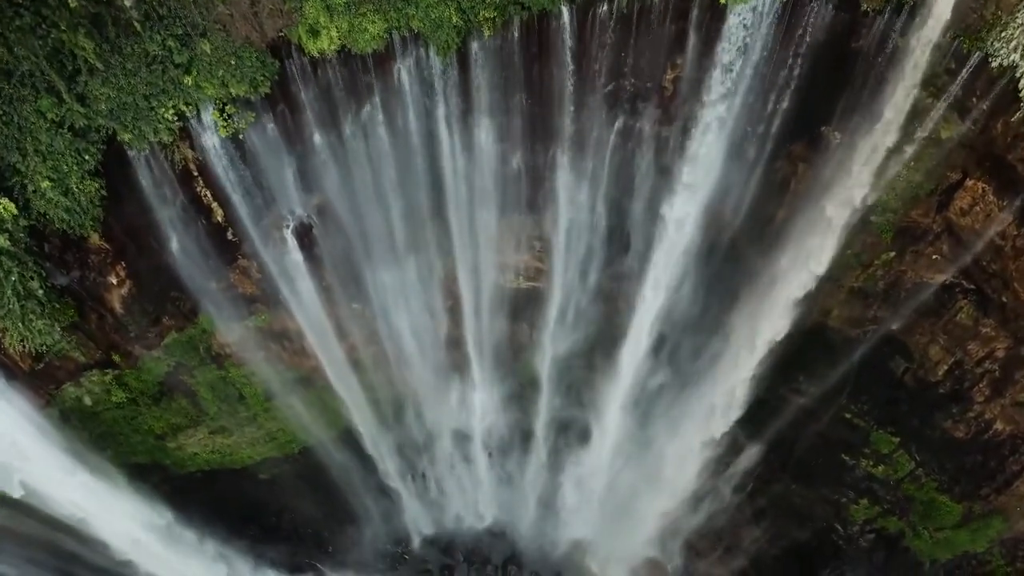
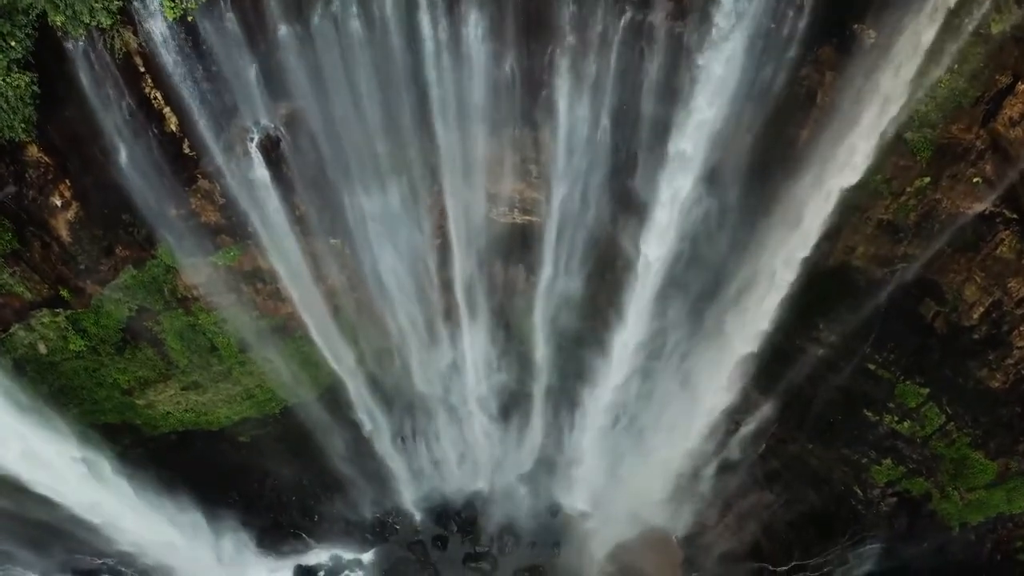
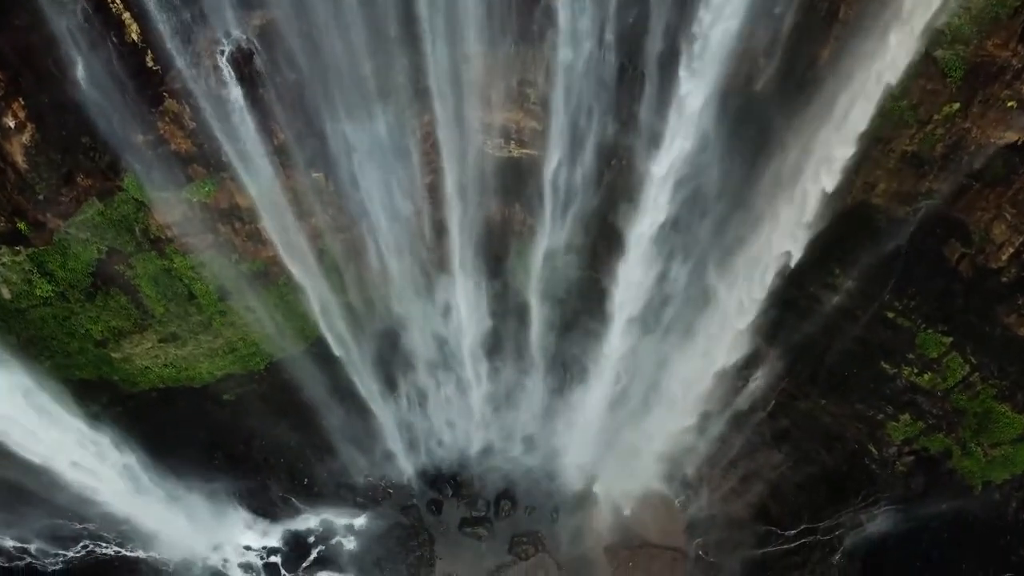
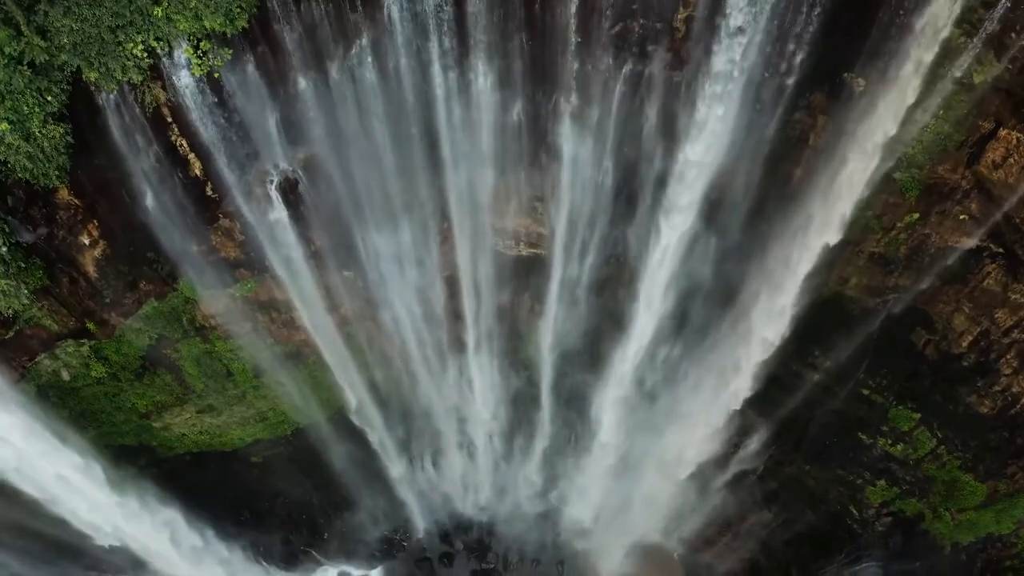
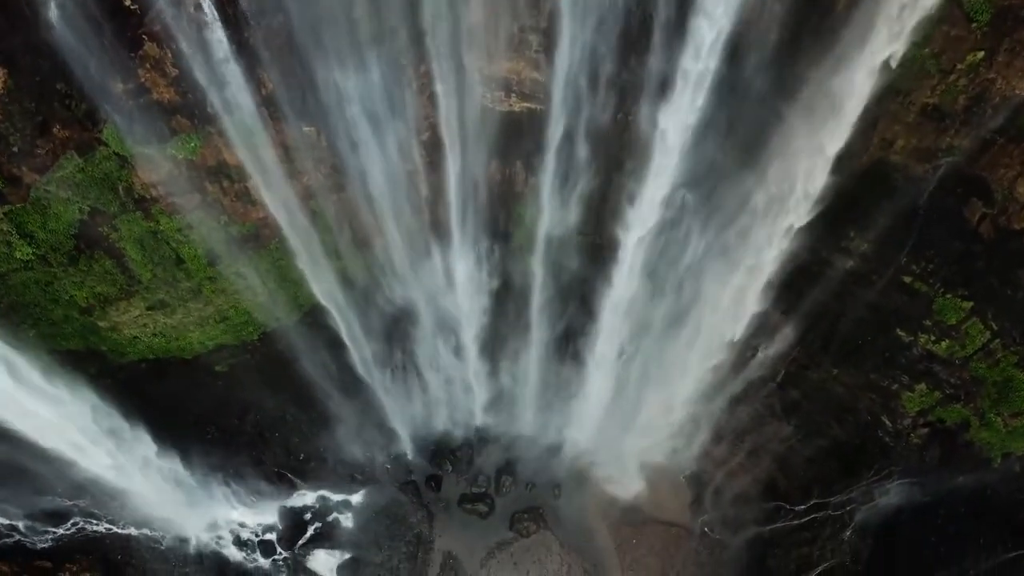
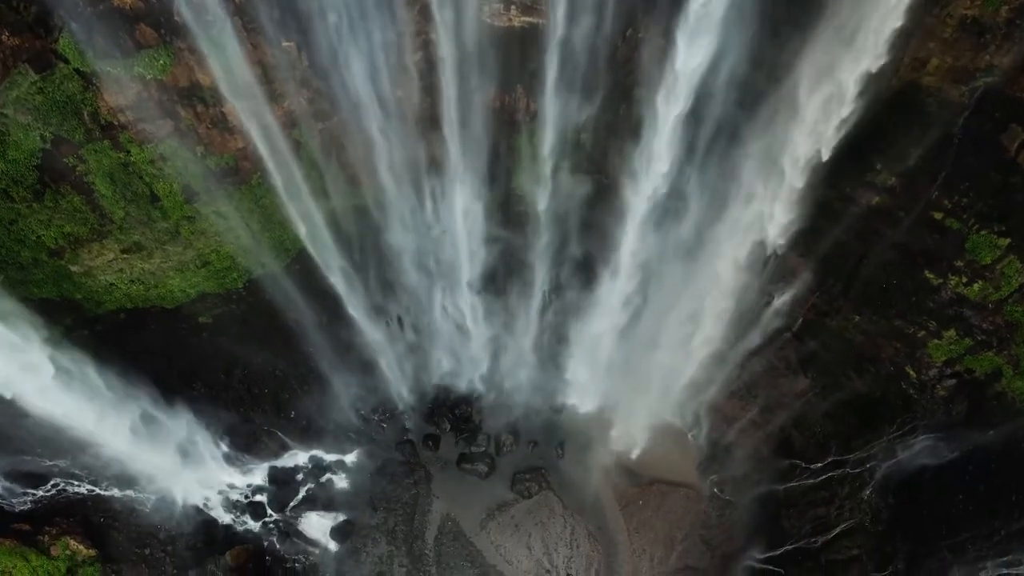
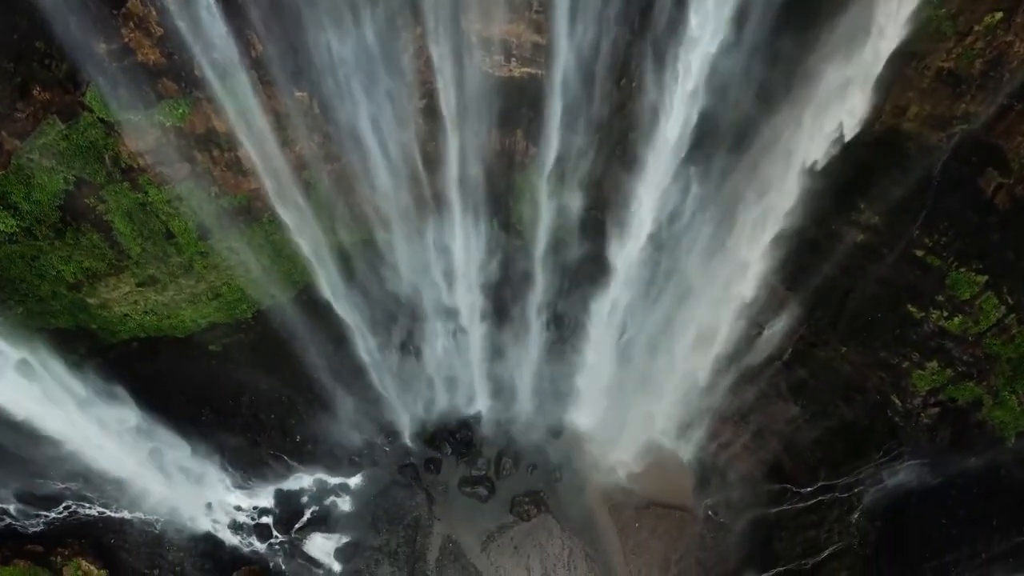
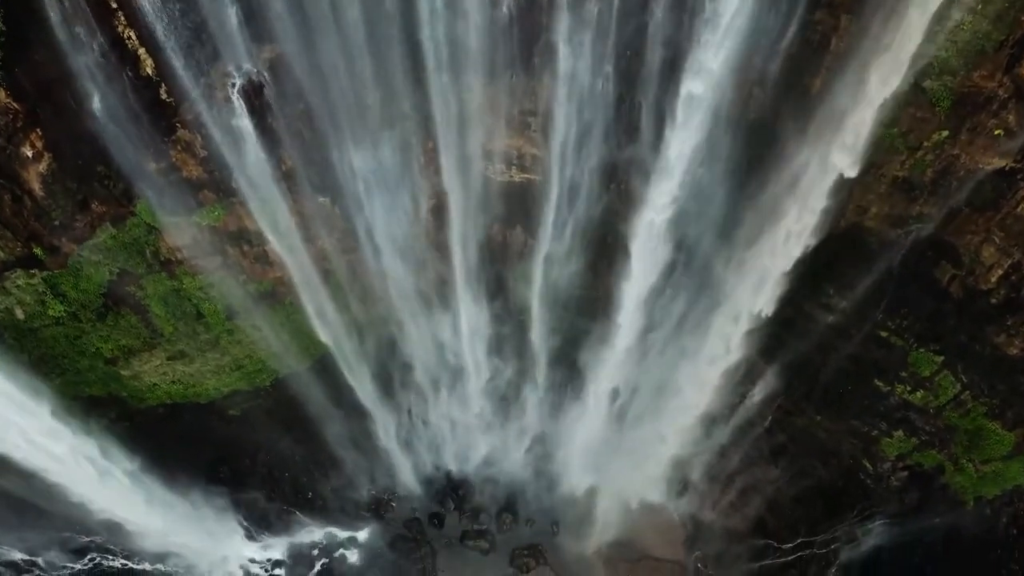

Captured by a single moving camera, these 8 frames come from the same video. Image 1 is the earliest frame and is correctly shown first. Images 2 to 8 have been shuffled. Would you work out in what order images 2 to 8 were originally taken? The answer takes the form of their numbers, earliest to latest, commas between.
4, 2, 8, 3, 5, 7, 6
